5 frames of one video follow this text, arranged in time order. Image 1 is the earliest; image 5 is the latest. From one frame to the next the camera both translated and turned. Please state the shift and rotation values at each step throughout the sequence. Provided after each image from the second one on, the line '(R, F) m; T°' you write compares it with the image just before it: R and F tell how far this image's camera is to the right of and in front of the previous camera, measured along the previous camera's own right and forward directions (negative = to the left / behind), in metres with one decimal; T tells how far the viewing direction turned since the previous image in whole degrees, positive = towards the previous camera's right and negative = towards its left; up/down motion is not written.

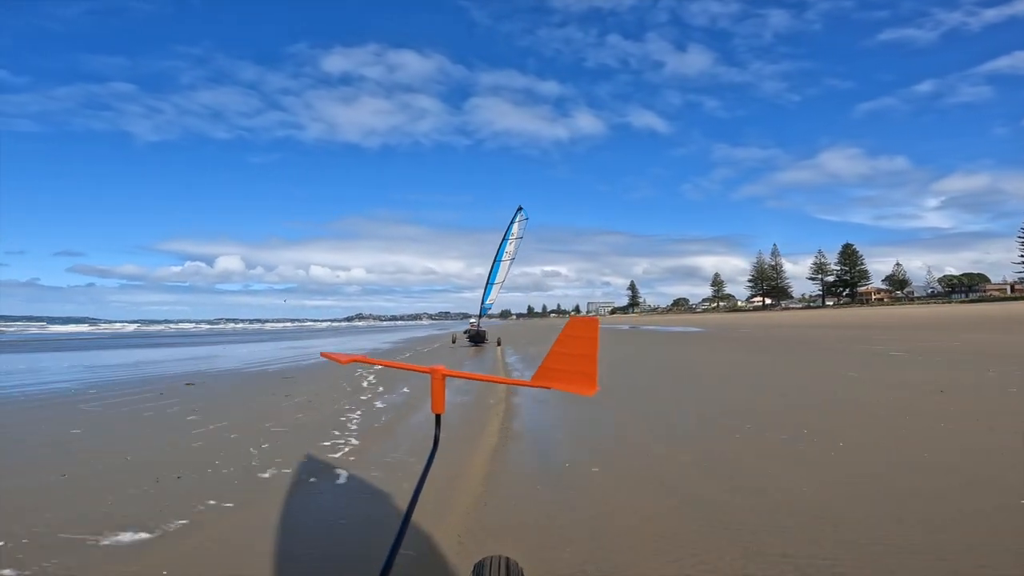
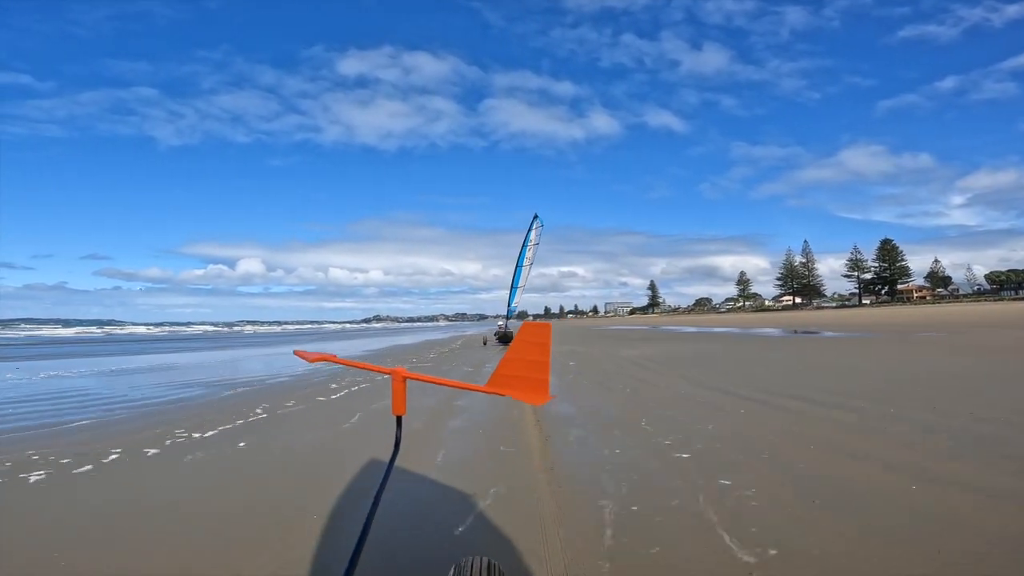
(-0.5, +0.2) m; -1°
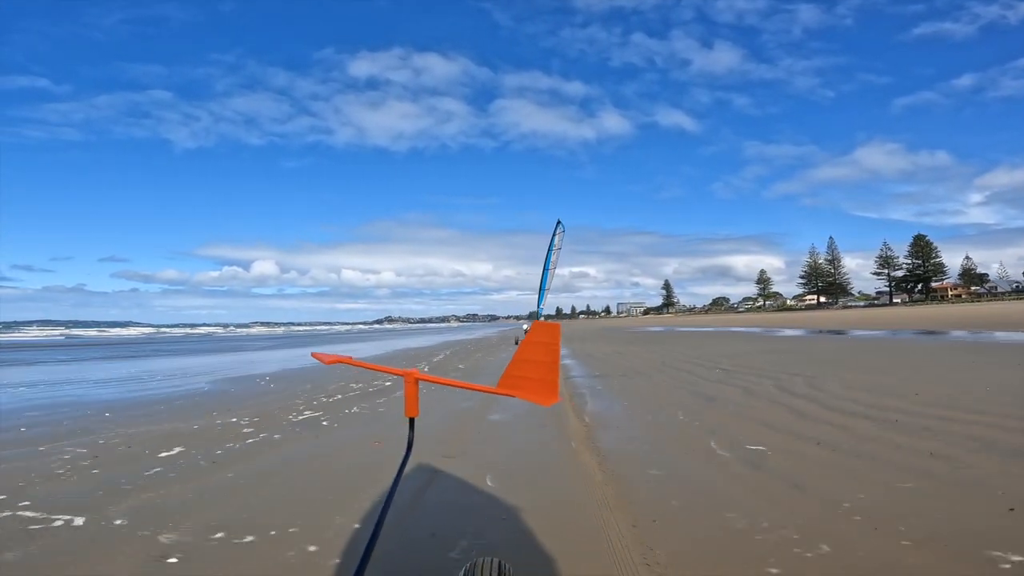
(-0.6, +0.1) m; -1°
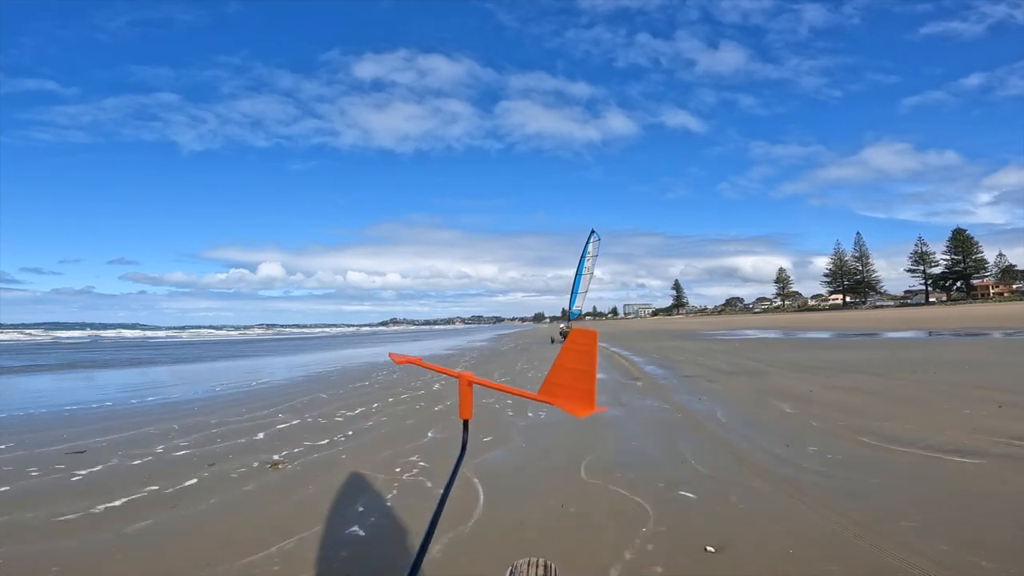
(-0.8, +0.4) m; 0°
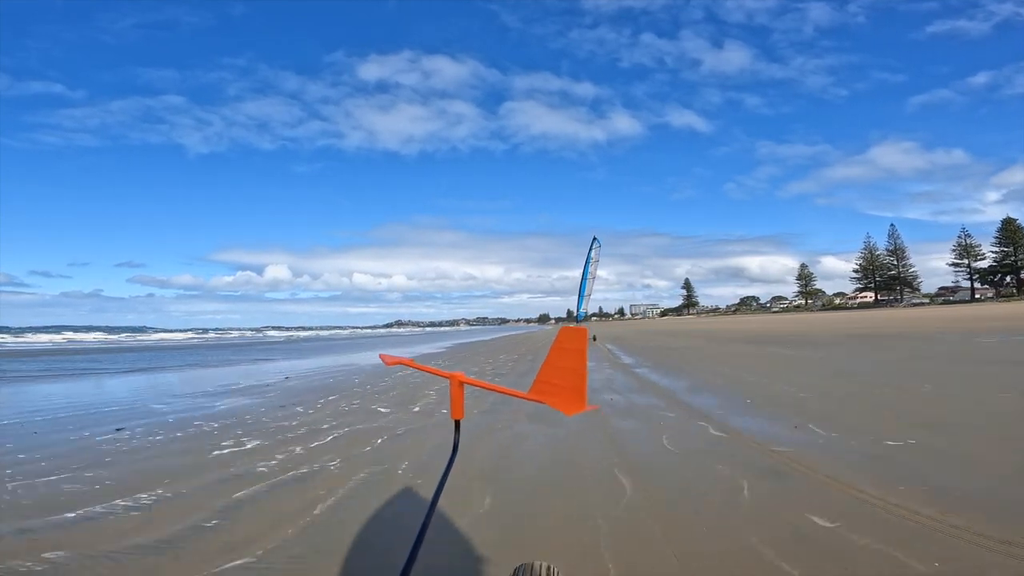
(-1.1, +0.4) m; 0°
